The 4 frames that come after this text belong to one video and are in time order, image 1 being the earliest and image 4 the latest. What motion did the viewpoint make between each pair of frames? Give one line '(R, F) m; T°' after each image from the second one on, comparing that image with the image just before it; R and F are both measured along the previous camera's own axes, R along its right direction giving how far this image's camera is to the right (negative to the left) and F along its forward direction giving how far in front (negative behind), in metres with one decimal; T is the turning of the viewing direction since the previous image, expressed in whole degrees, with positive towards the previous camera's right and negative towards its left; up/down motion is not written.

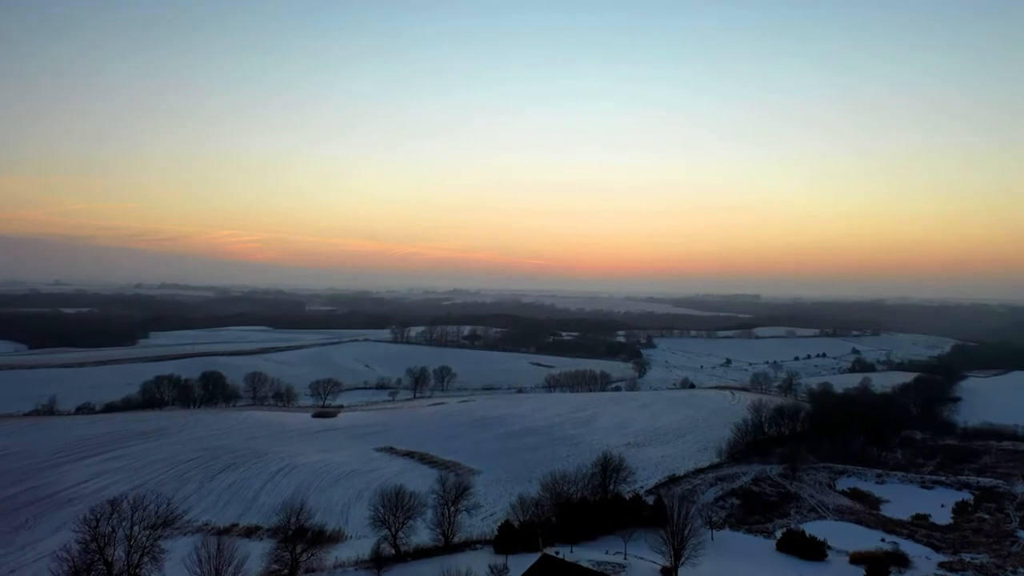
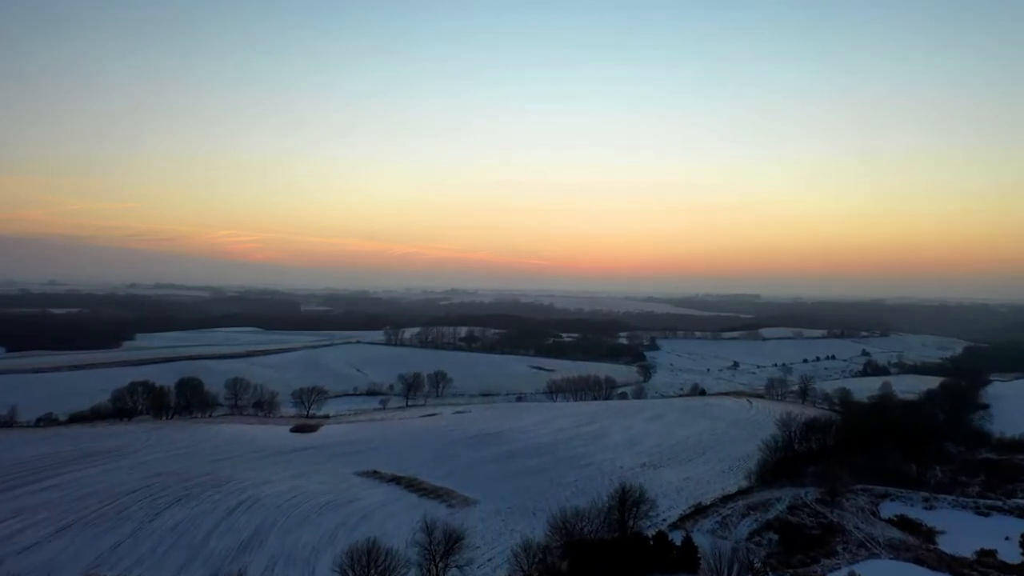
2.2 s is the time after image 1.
(-0.1, +3.0) m; 0°
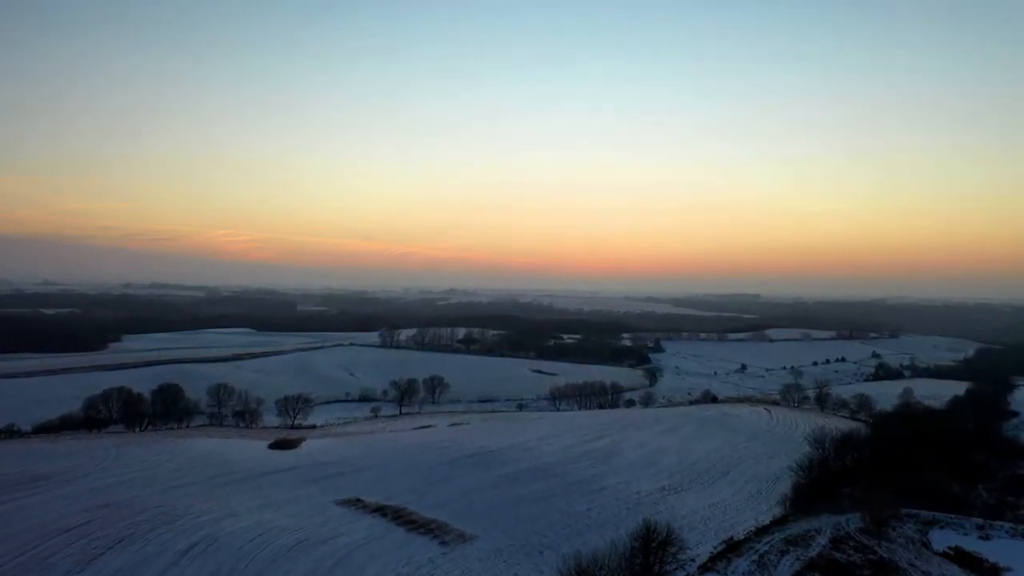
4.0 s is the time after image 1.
(-0.1, +2.6) m; 0°
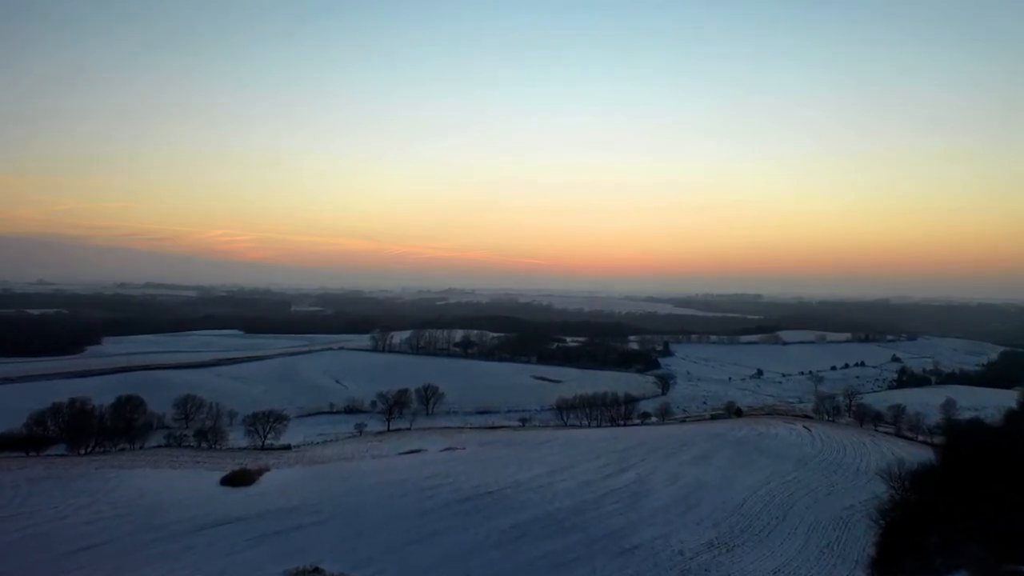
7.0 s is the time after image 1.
(-0.2, +4.4) m; 0°
